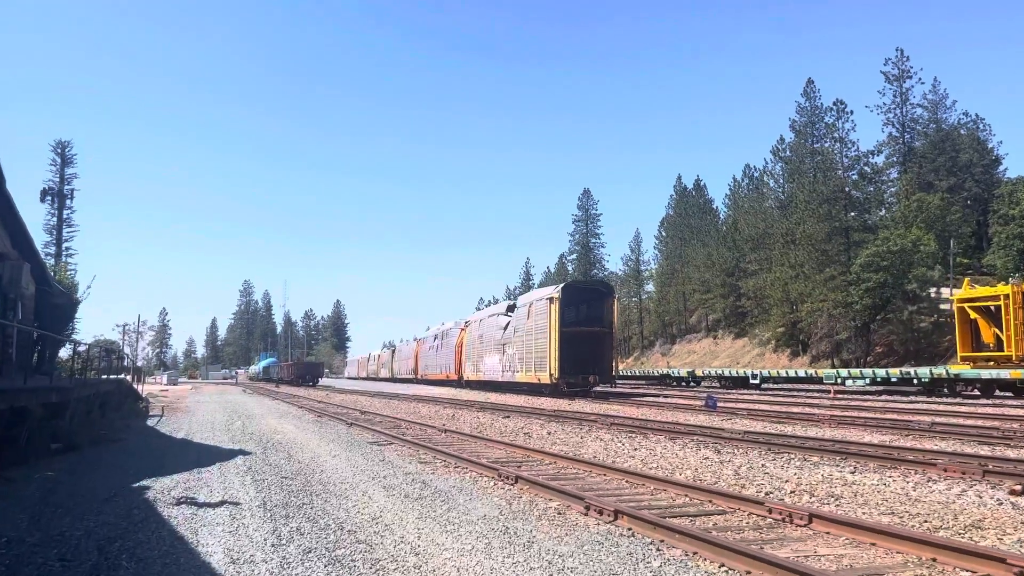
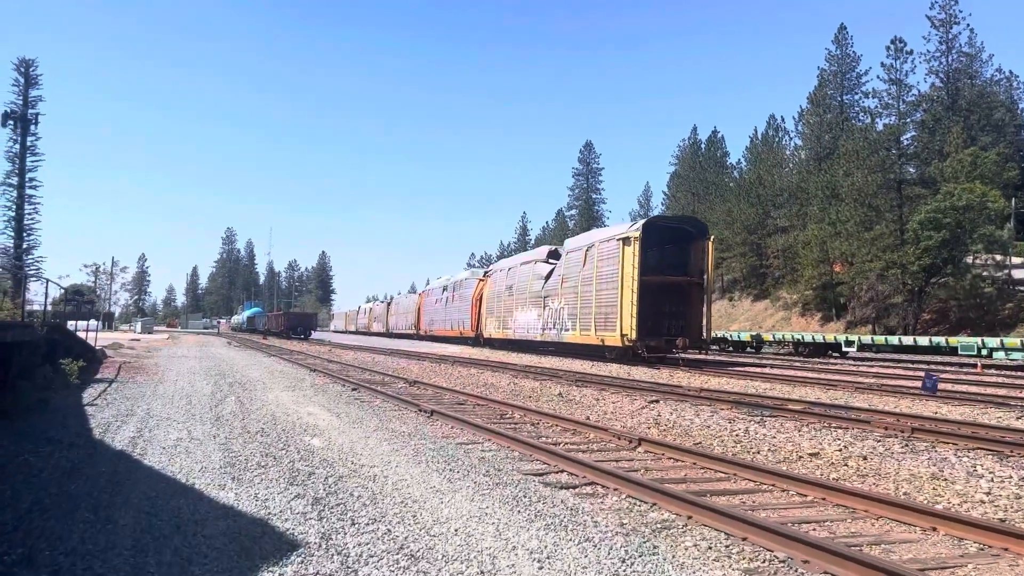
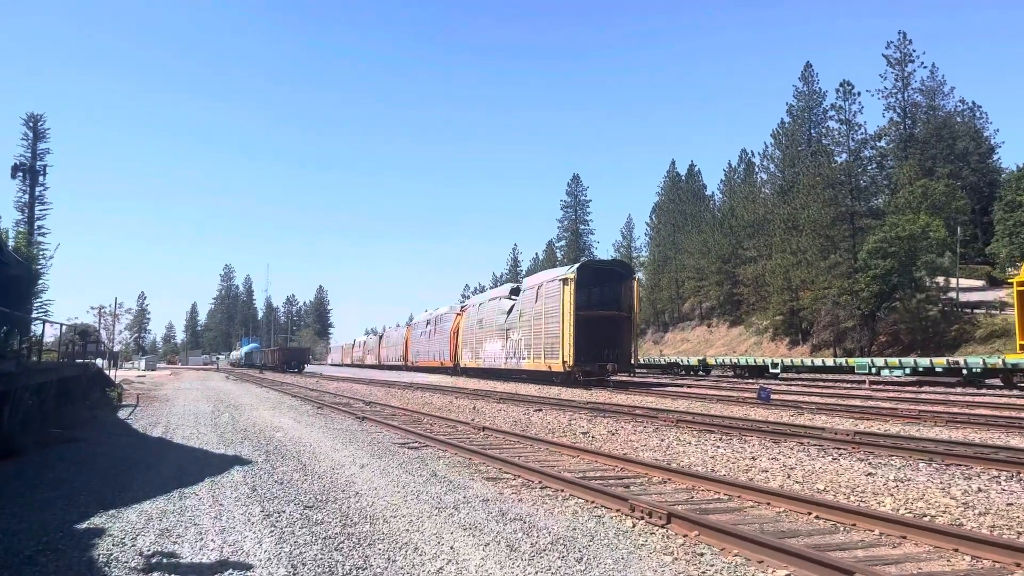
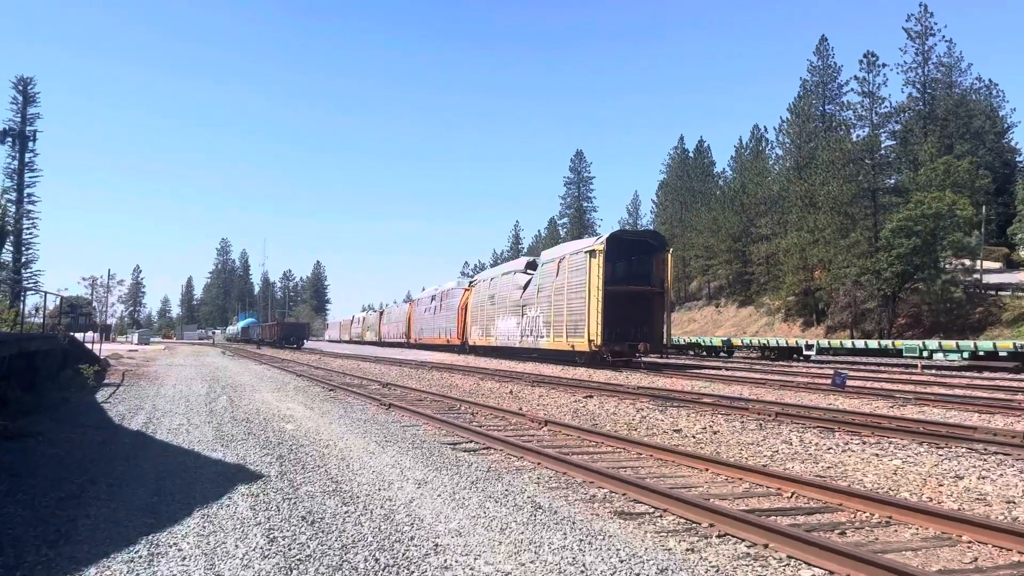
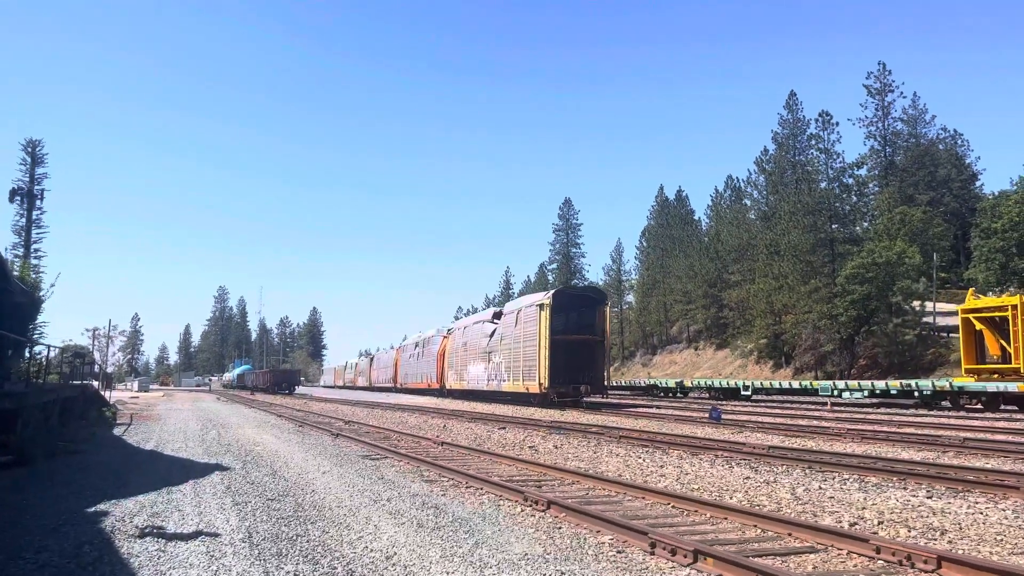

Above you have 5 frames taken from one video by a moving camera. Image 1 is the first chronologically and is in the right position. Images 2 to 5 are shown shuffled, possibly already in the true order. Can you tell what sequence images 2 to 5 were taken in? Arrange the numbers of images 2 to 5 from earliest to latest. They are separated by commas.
5, 3, 4, 2
